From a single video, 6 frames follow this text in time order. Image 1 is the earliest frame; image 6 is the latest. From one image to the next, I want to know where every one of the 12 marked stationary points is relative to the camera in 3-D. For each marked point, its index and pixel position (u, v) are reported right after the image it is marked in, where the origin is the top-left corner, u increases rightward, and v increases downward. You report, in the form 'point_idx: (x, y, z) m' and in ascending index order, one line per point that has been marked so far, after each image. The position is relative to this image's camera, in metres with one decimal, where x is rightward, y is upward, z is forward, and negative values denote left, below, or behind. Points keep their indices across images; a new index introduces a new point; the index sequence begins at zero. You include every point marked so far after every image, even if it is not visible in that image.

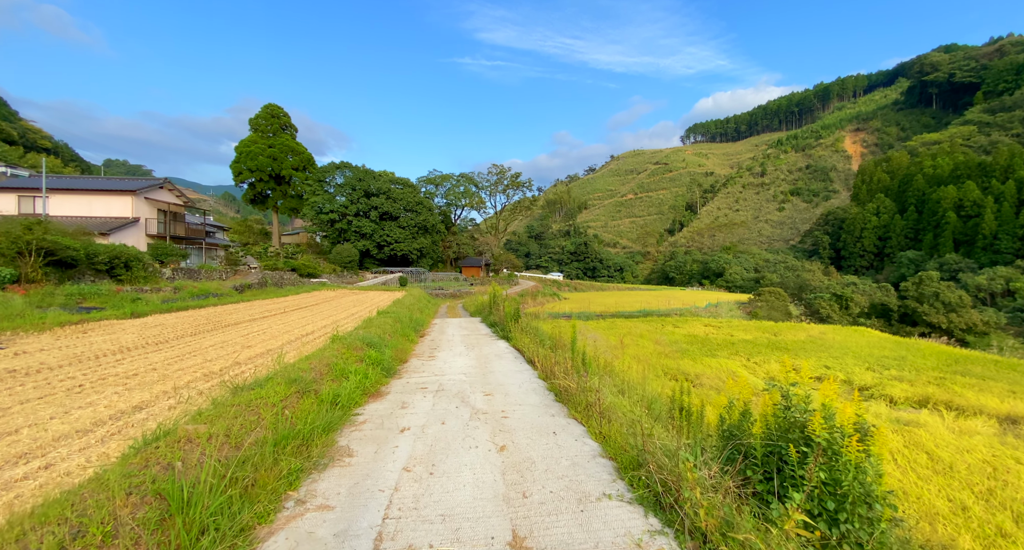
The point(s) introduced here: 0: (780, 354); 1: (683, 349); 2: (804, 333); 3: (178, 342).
0: (+8.7, -2.6, +14.5) m
1: (+5.7, -2.5, +14.8) m
2: (+12.3, -2.4, +18.9) m
3: (-4.9, -1.0, +6.6) m
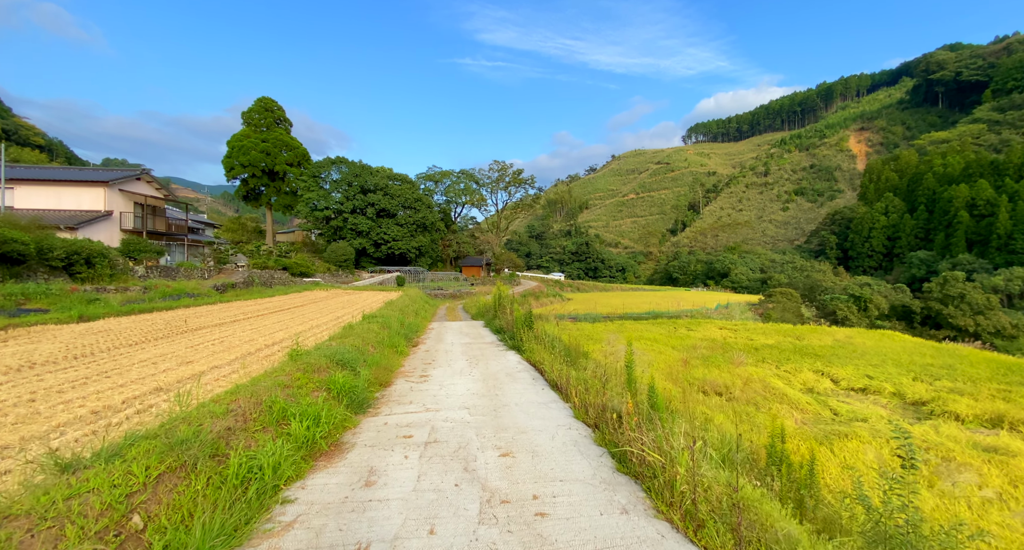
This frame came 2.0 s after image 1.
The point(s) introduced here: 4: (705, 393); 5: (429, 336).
0: (+8.8, -2.6, +13.2) m
1: (+5.8, -2.4, +13.5) m
2: (+12.5, -2.4, +17.6) m
3: (-4.8, -0.9, +5.3) m
4: (+3.5, -2.2, +8.5) m
5: (-1.8, -1.4, +9.7) m
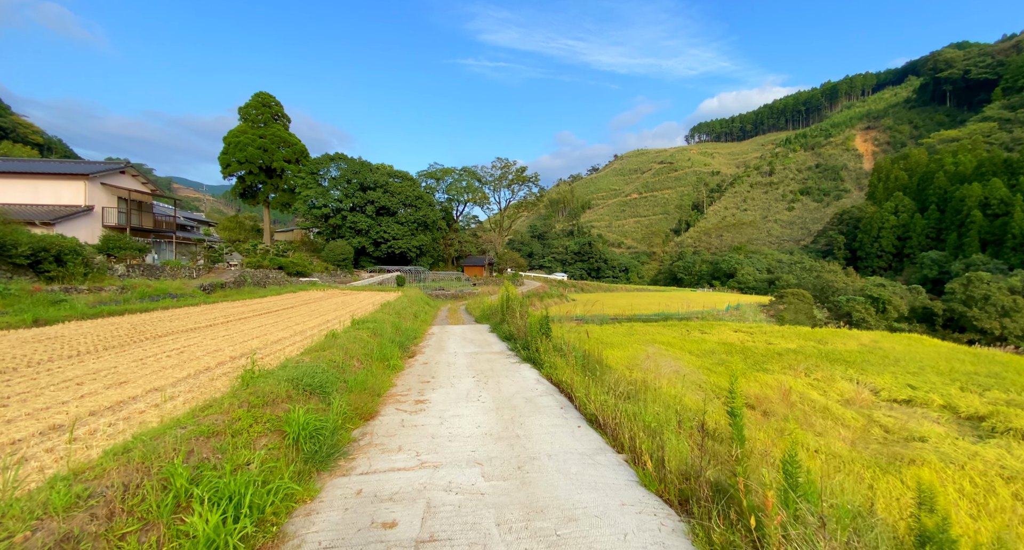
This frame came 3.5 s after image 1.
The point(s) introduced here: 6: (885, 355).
0: (+9.0, -2.6, +12.2) m
1: (+6.0, -2.4, +12.5) m
2: (+12.7, -2.4, +16.6) m
3: (-4.6, -0.9, +4.3) m
4: (+3.7, -2.2, +7.5) m
5: (-1.6, -1.4, +8.7) m
6: (+11.6, -2.5, +13.9) m
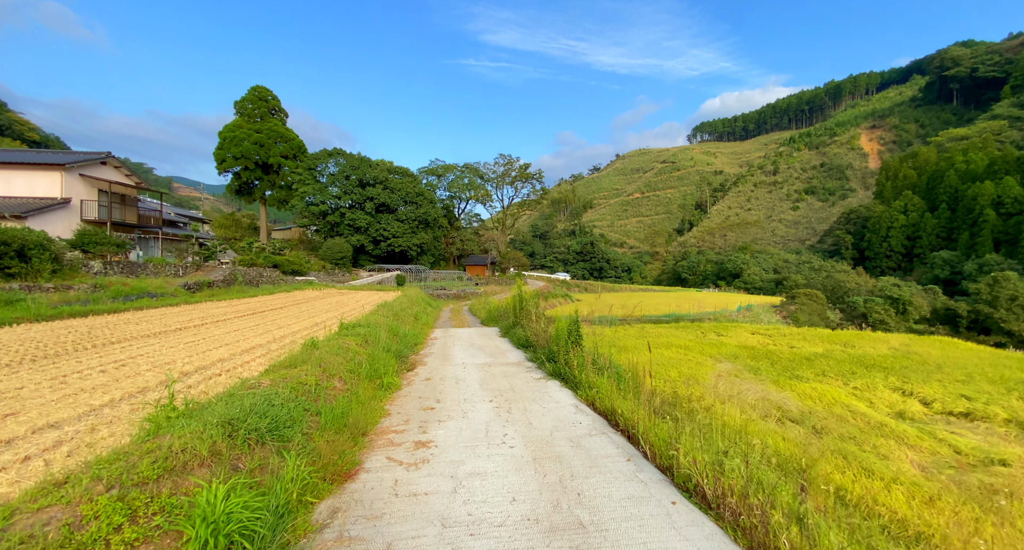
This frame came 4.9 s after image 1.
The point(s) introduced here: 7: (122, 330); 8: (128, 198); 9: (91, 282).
0: (+9.2, -2.5, +11.1) m
1: (+6.3, -2.4, +11.5) m
2: (+12.9, -2.4, +15.5) m
3: (-4.4, -0.8, +3.3) m
4: (+3.9, -2.2, +6.5) m
5: (-1.4, -1.3, +7.7) m
6: (+11.8, -2.5, +12.9) m
7: (-5.7, -0.8, +6.5) m
8: (-14.8, +3.0, +17.3) m
9: (-10.2, -0.2, +10.8) m
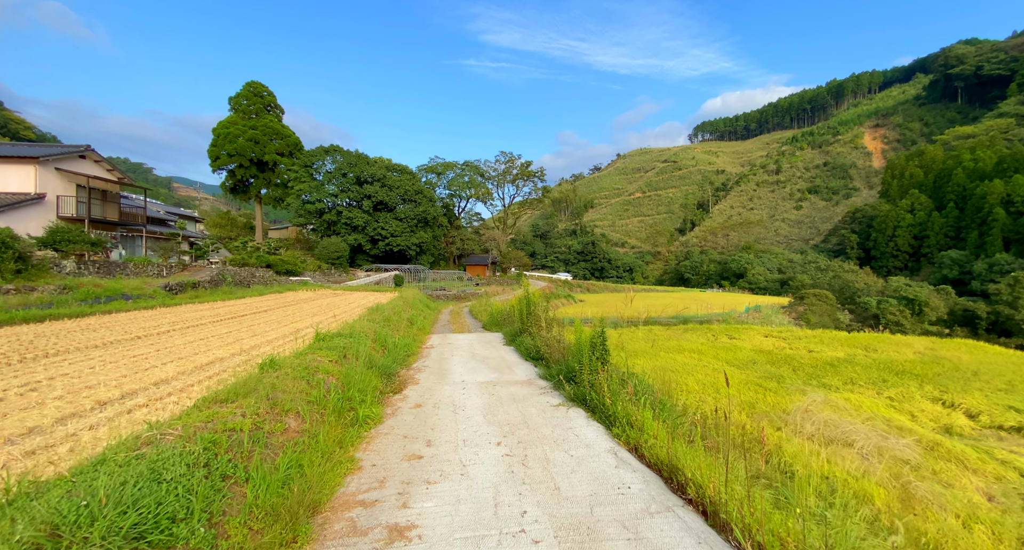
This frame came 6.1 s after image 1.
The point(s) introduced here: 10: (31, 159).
0: (+9.3, -2.5, +10.3) m
1: (+6.3, -2.4, +10.7) m
2: (+13.0, -2.4, +14.7) m
3: (-4.3, -0.9, +2.5) m
4: (+4.0, -2.2, +5.7) m
5: (-1.3, -1.3, +6.9) m
6: (+11.9, -2.5, +12.0) m
7: (-5.6, -0.8, +5.7) m
8: (-14.7, +3.0, +16.5) m
9: (-10.1, -0.2, +10.0) m
10: (-14.4, +3.5, +13.5) m
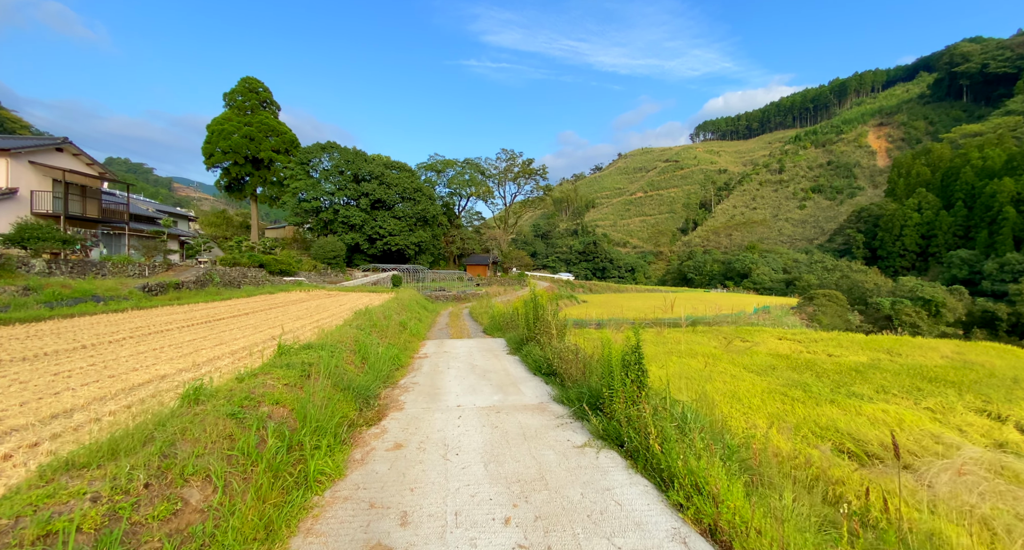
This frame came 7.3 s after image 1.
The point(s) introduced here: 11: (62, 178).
0: (+9.4, -2.5, +9.5) m
1: (+6.4, -2.4, +9.8) m
2: (+13.1, -2.4, +13.8) m
3: (-4.2, -0.8, +1.7) m
4: (+4.1, -2.2, +4.8) m
5: (-1.2, -1.3, +6.1) m
6: (+12.0, -2.4, +11.2) m
7: (-5.6, -0.8, +4.9) m
8: (-14.7, +3.0, +15.7) m
9: (-10.0, -0.2, +9.2) m
10: (-14.3, +3.5, +12.7) m
11: (-14.4, +3.1, +14.5) m
